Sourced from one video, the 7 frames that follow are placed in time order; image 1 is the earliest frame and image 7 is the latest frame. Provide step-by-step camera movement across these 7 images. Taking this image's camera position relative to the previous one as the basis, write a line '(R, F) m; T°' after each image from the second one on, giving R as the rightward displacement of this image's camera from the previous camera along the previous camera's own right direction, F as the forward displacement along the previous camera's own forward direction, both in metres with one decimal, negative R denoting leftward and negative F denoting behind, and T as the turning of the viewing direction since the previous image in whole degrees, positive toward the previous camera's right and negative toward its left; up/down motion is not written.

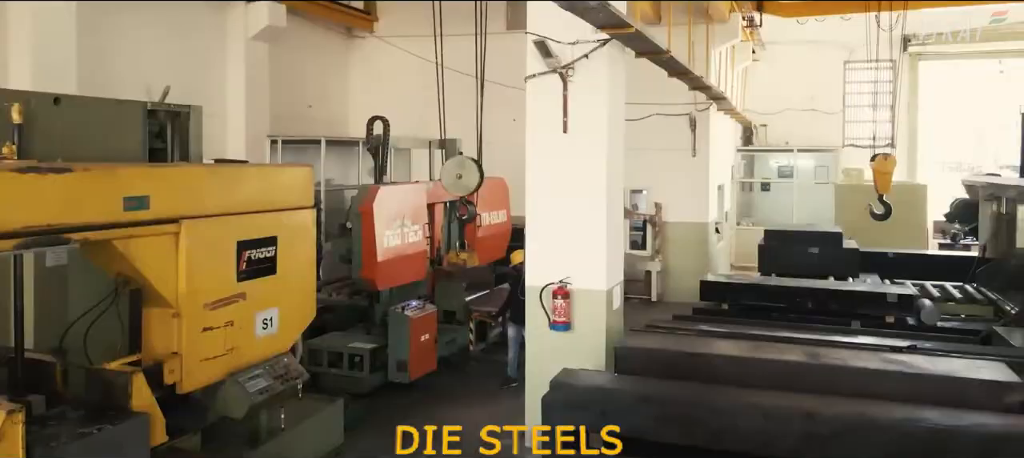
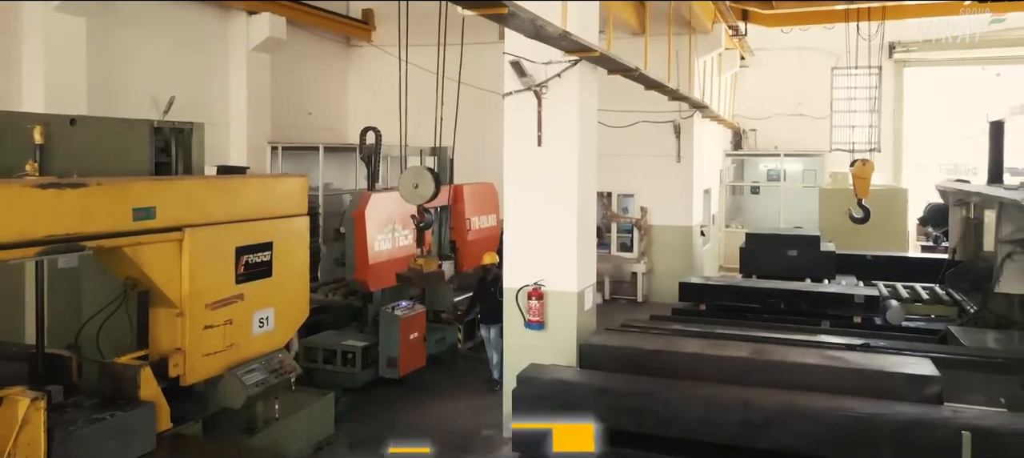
(+0.1, -0.3) m; 0°
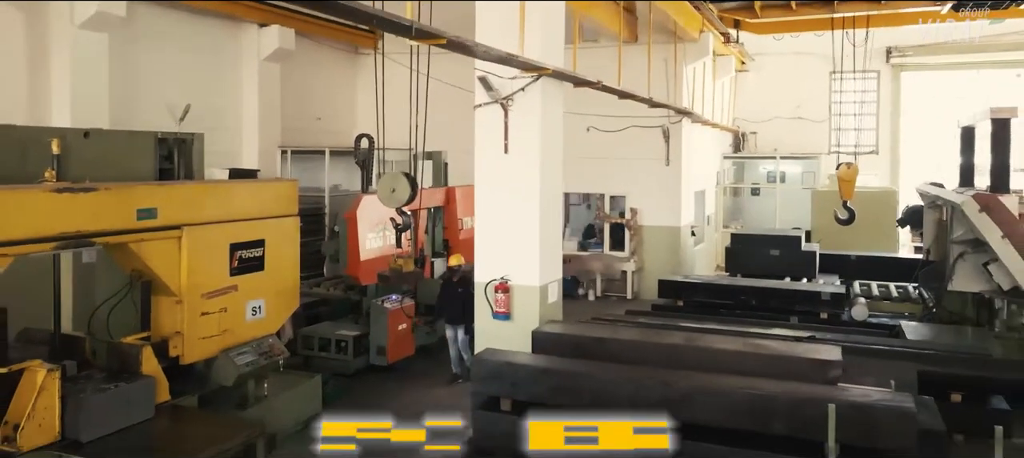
(+0.3, -0.4) m; -2°
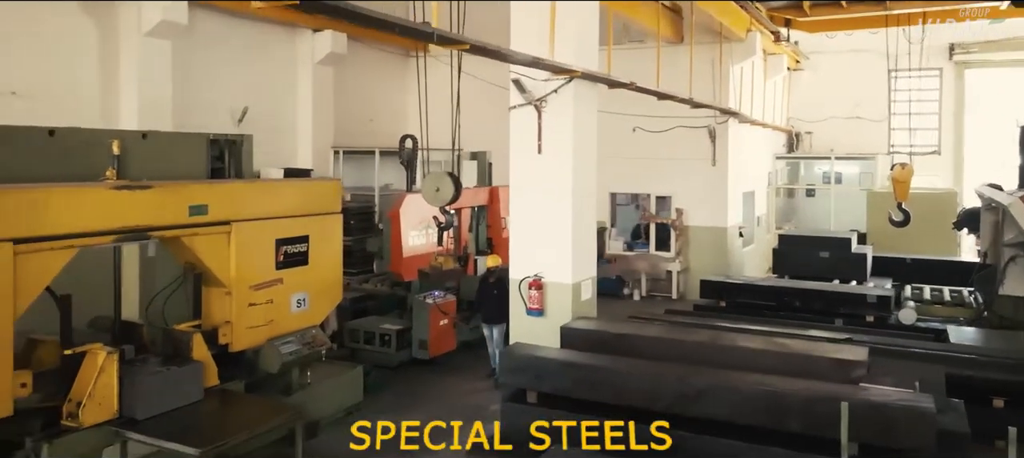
(+0.1, -0.1) m; -5°
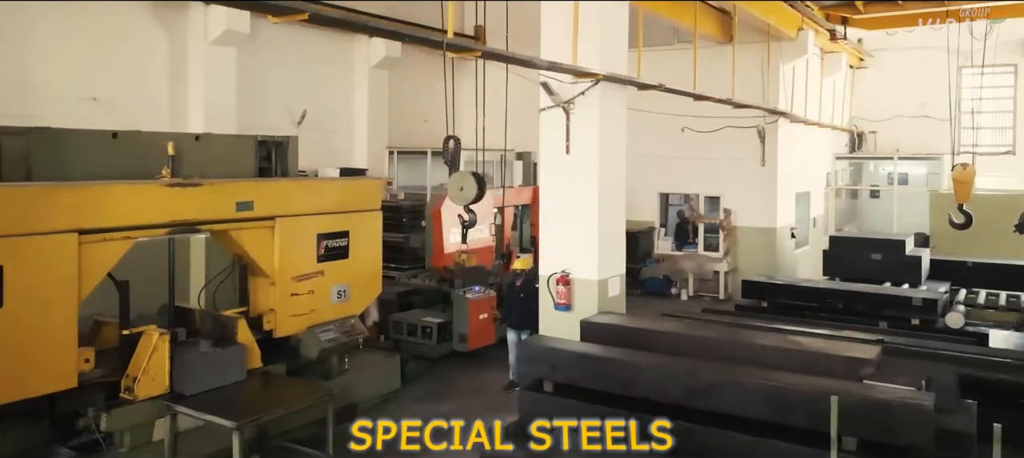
(+0.3, -0.2) m; -5°
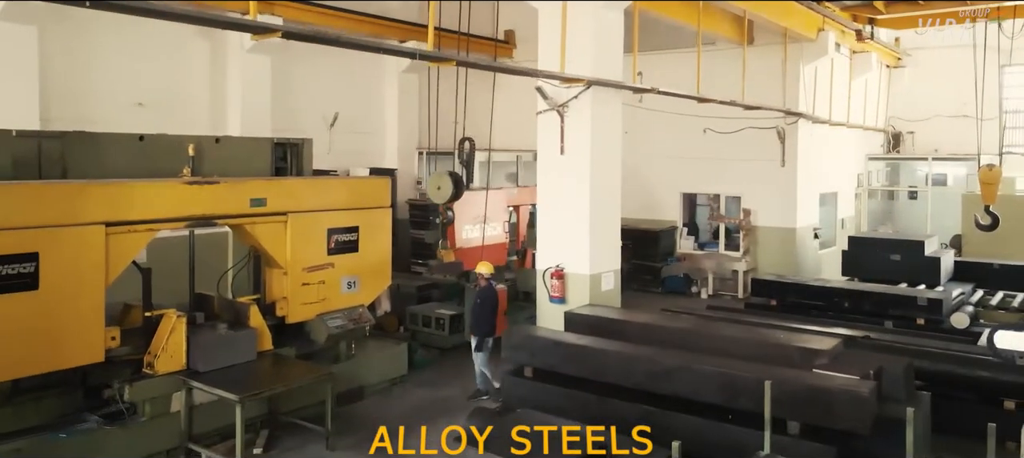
(+0.4, -0.3) m; -4°
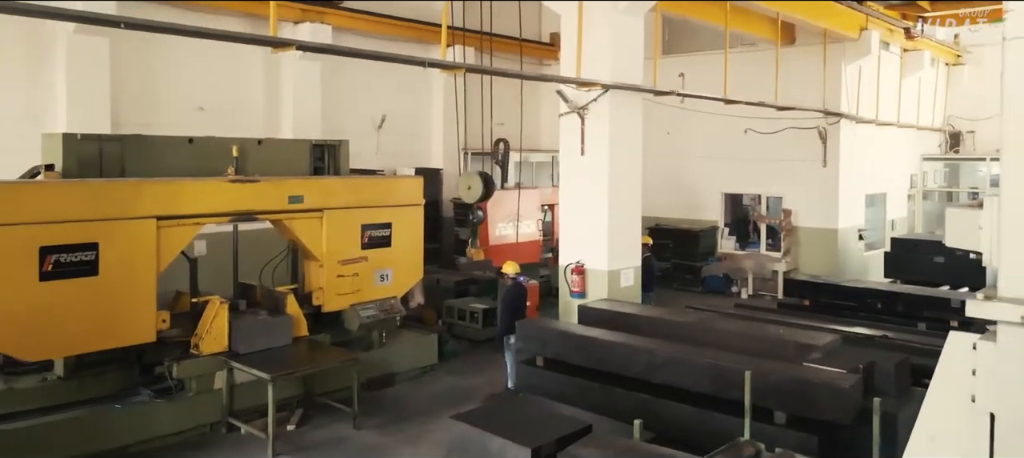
(+0.3, -0.2) m; -5°
